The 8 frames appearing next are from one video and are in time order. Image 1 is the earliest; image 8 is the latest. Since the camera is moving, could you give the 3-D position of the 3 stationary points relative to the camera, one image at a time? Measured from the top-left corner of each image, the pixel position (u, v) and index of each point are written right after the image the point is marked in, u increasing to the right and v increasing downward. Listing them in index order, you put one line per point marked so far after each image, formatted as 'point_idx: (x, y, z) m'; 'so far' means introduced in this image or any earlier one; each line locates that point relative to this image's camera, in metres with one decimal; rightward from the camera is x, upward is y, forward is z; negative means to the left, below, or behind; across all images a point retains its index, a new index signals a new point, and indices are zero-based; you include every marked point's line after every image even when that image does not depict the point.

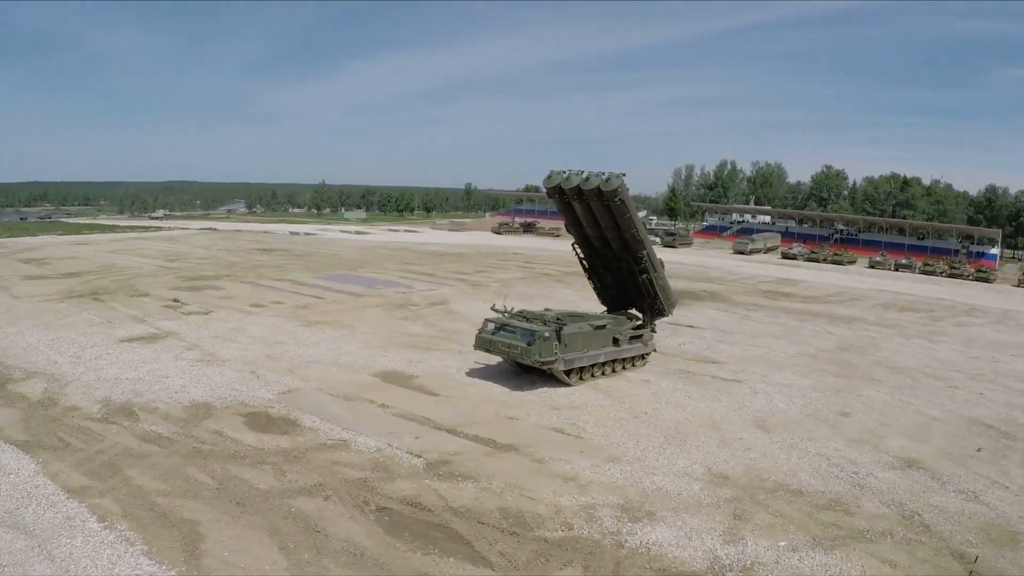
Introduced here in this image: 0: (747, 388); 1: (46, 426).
0: (+5.5, -2.4, +19.5) m
1: (-7.9, -2.0, +14.6) m
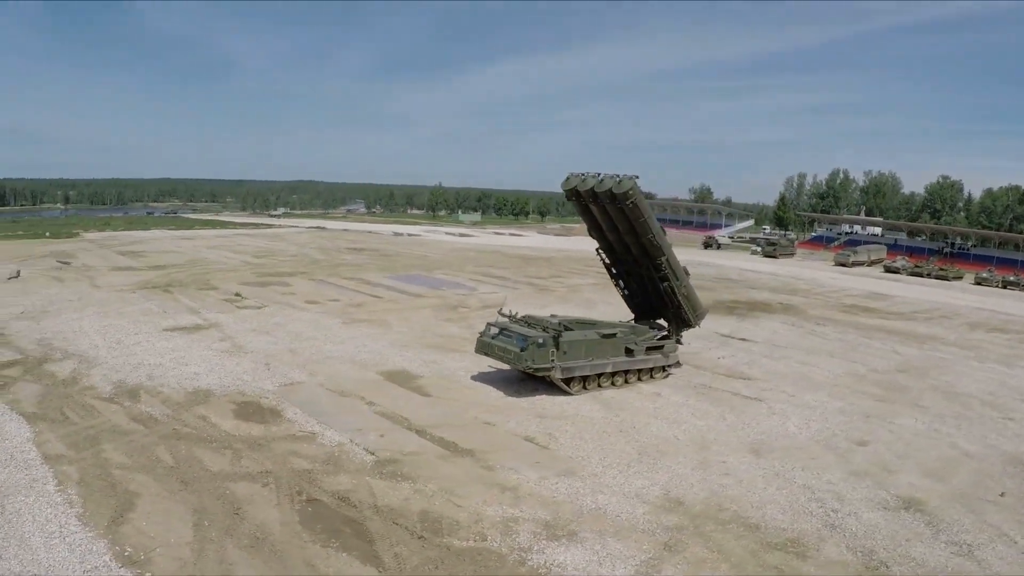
0: (+5.5, -2.7, +18.4) m
1: (-8.5, -1.8, +16.0) m
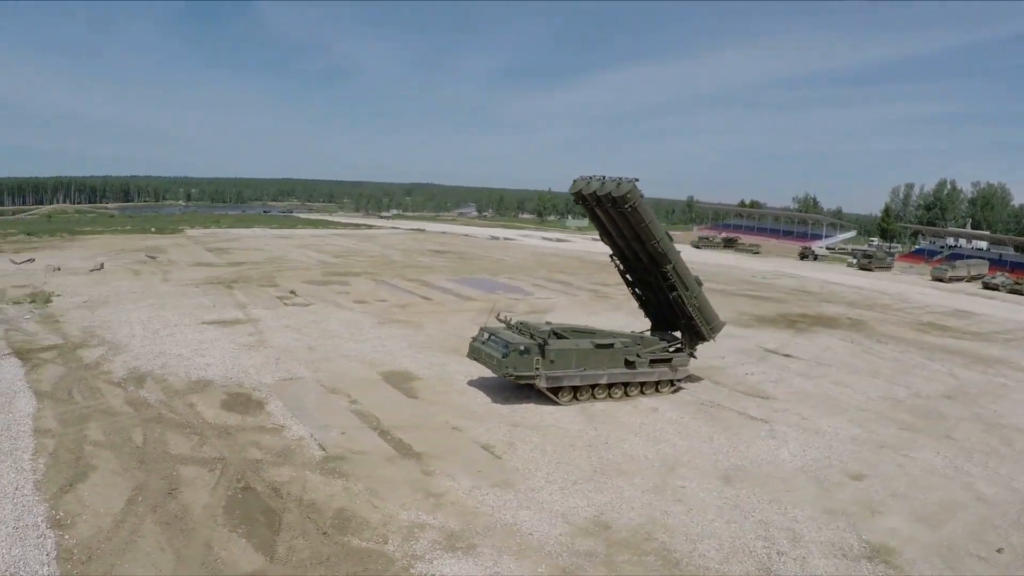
0: (+5.2, -3.0, +17.4) m
1: (-9.0, -1.7, +17.5) m
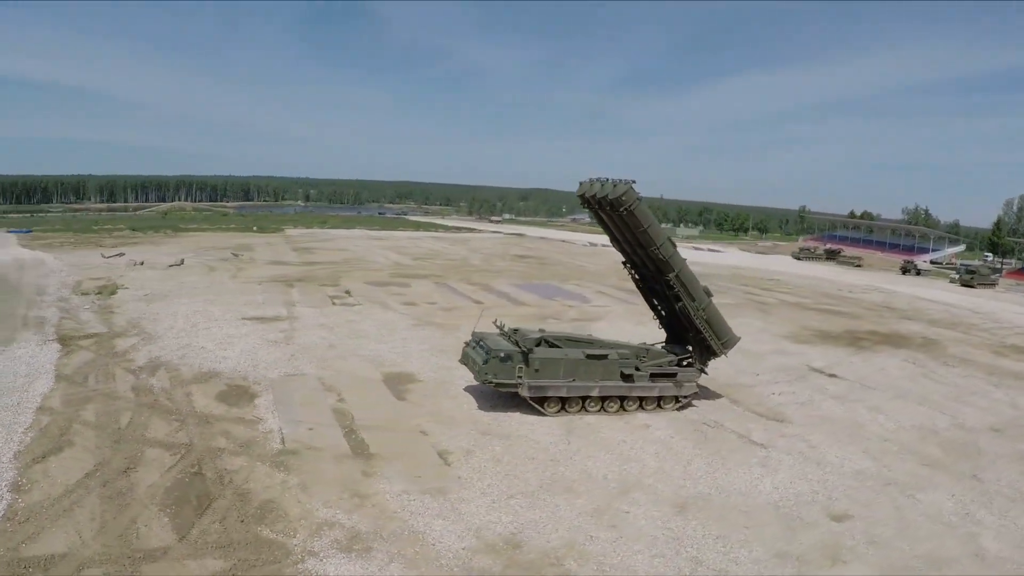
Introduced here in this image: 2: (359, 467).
0: (+4.7, -3.3, +16.2) m
1: (-9.2, -1.5, +19.0) m
2: (-2.7, -3.1, +14.7) m
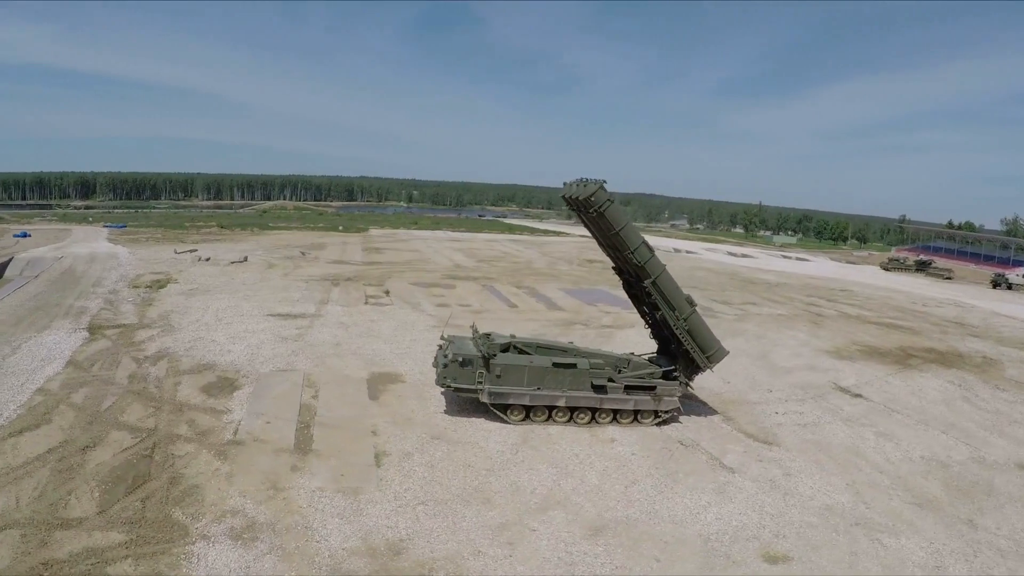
0: (+3.6, -3.5, +15.2) m
1: (-9.5, -1.4, +20.3) m
2: (-3.9, -3.0, +14.9) m
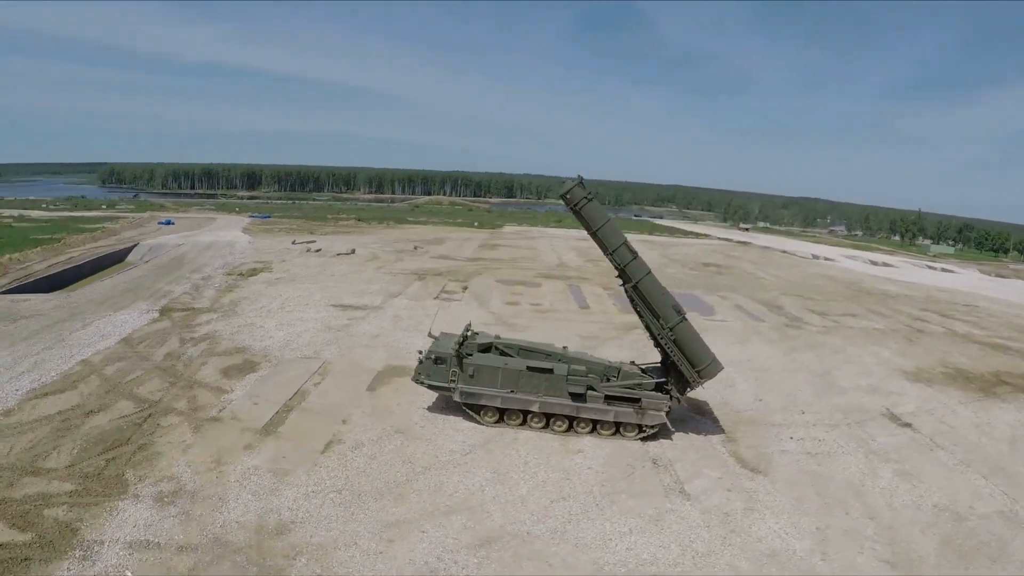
0: (+2.4, -3.6, +14.0) m
1: (-8.9, -1.0, +22.4) m
2: (-4.9, -2.9, +15.7) m
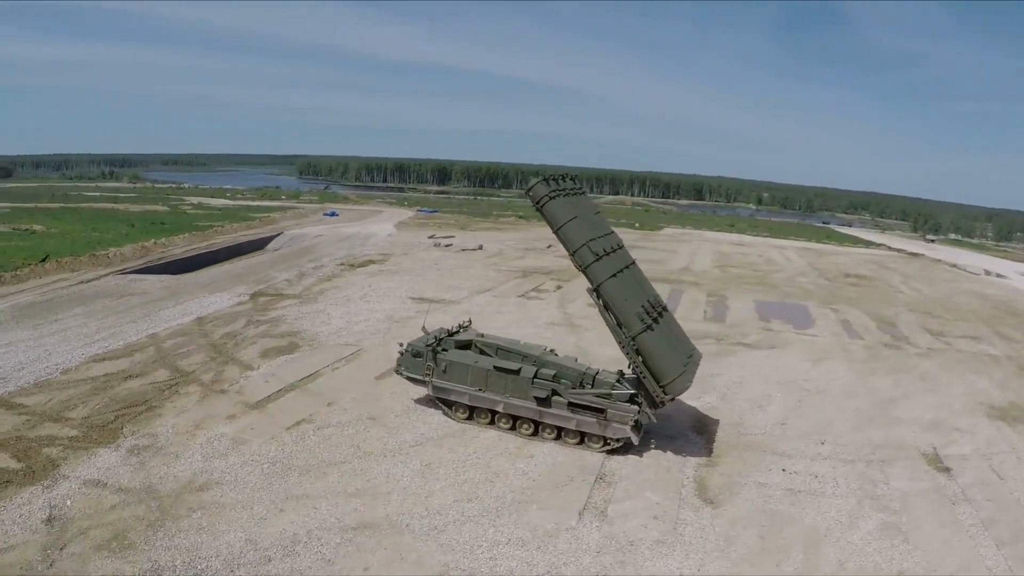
0: (+0.8, -3.6, +13.2) m
1: (-7.3, -0.6, +24.6) m
2: (-5.6, -2.6, +17.0) m
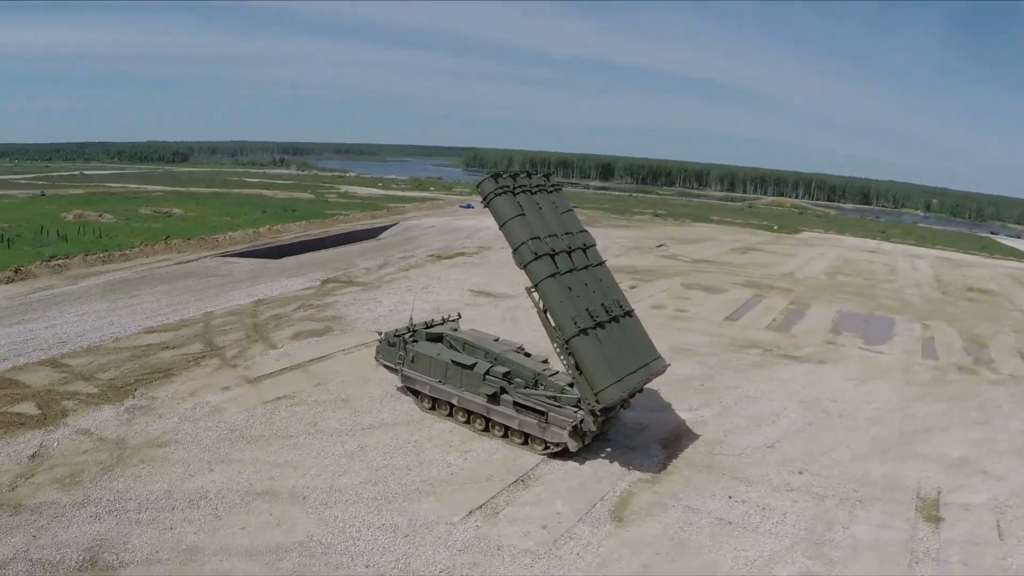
0: (-0.9, -3.5, +12.9) m
1: (-5.6, -0.2, +25.9) m
2: (-6.0, -2.2, +18.2) m
